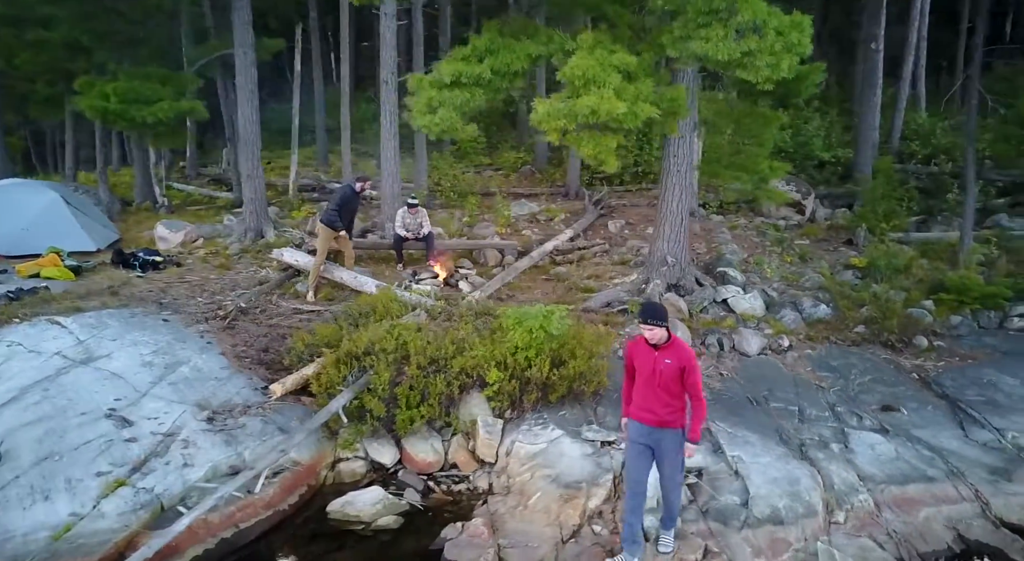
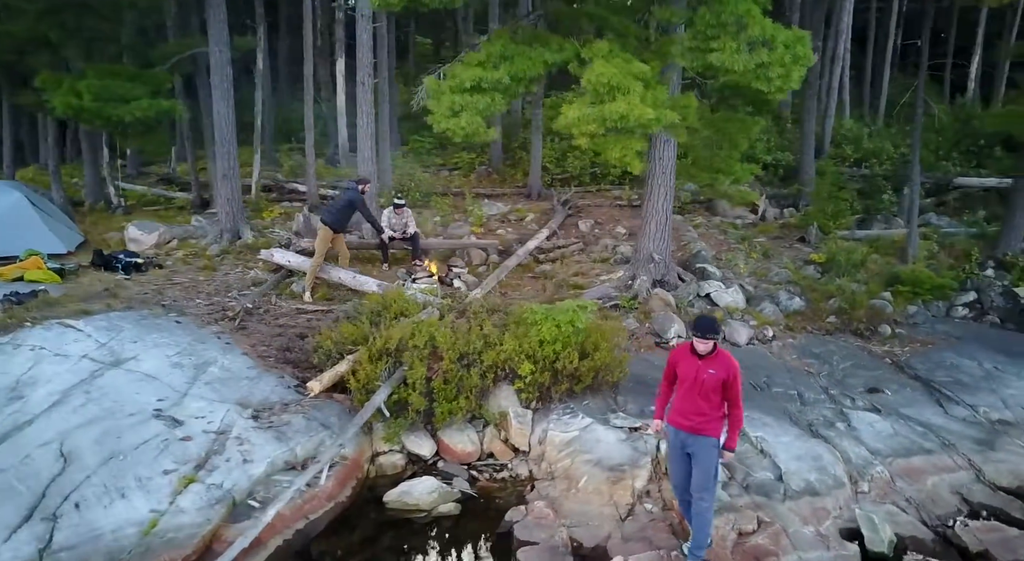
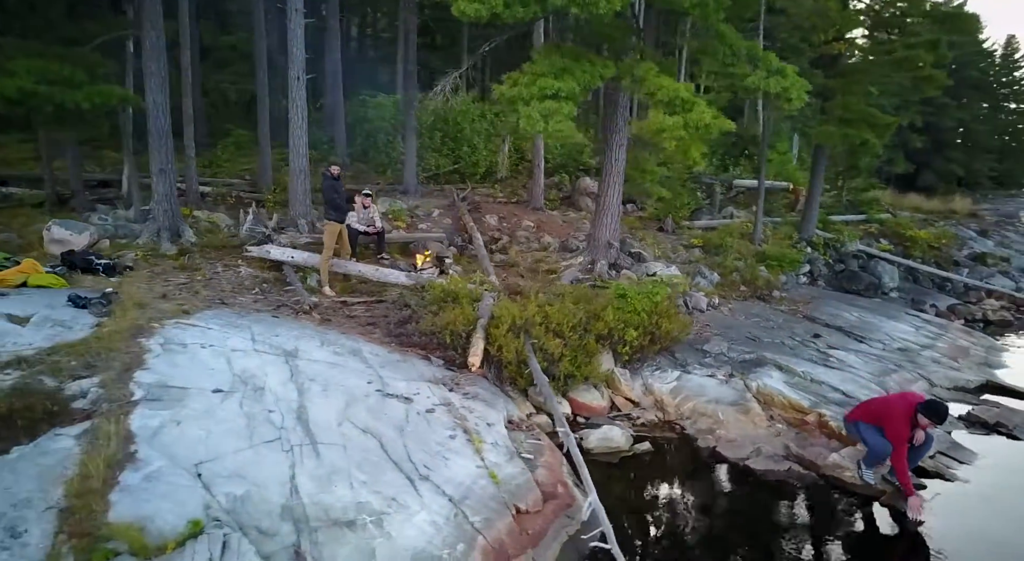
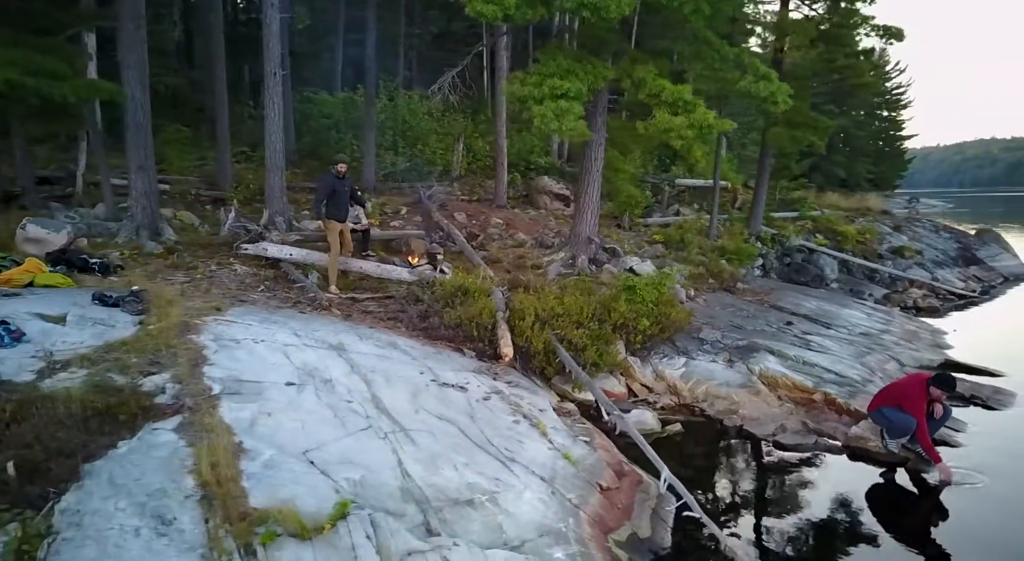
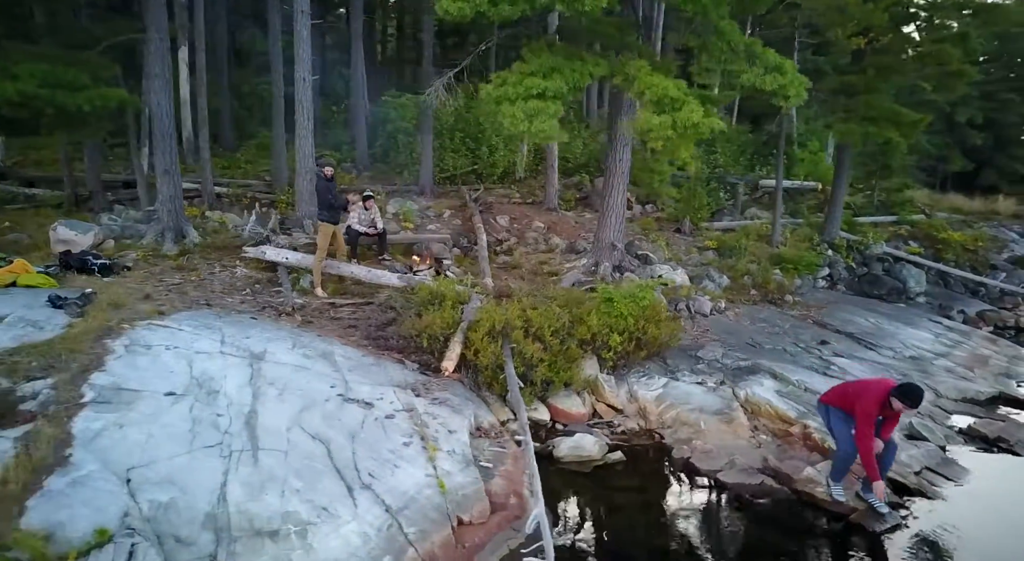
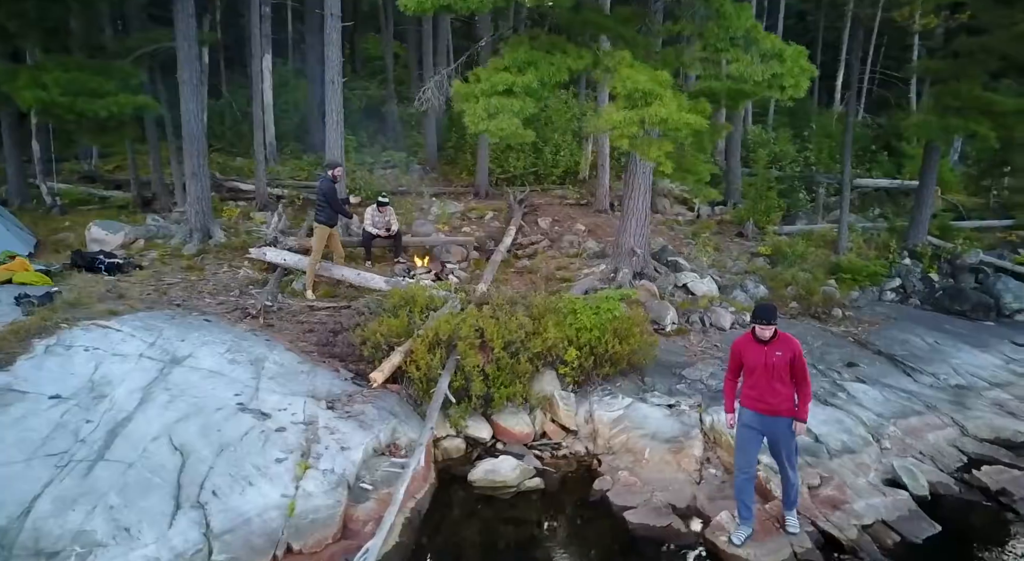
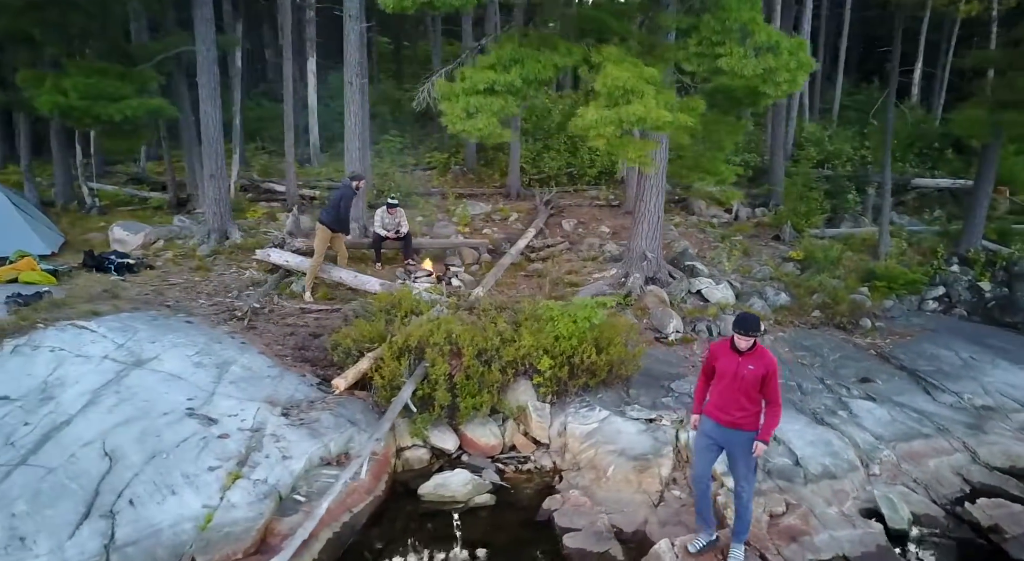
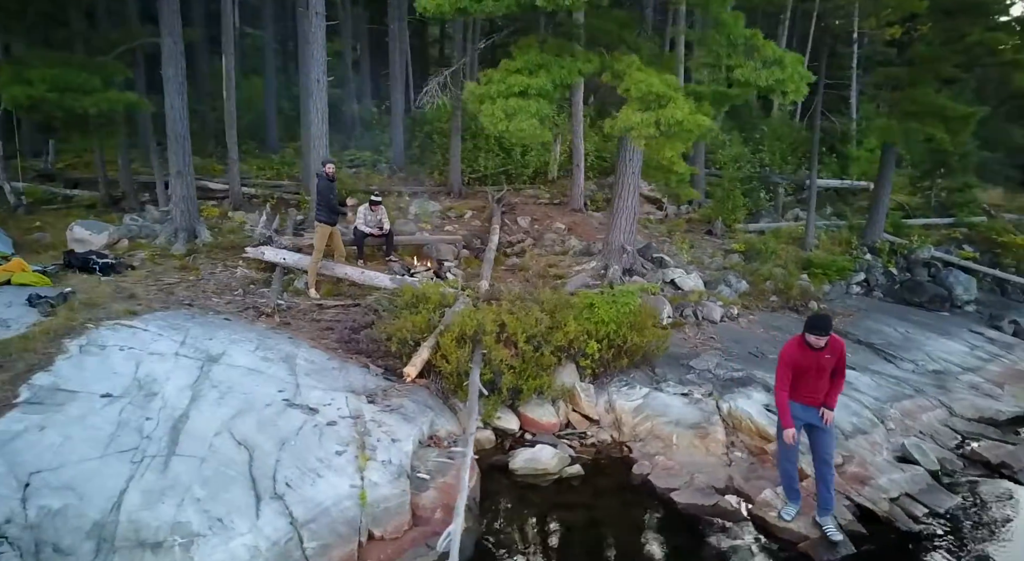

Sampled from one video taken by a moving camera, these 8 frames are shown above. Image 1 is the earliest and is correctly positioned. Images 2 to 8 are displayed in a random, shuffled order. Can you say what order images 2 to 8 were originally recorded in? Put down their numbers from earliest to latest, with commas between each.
2, 7, 6, 8, 5, 3, 4
